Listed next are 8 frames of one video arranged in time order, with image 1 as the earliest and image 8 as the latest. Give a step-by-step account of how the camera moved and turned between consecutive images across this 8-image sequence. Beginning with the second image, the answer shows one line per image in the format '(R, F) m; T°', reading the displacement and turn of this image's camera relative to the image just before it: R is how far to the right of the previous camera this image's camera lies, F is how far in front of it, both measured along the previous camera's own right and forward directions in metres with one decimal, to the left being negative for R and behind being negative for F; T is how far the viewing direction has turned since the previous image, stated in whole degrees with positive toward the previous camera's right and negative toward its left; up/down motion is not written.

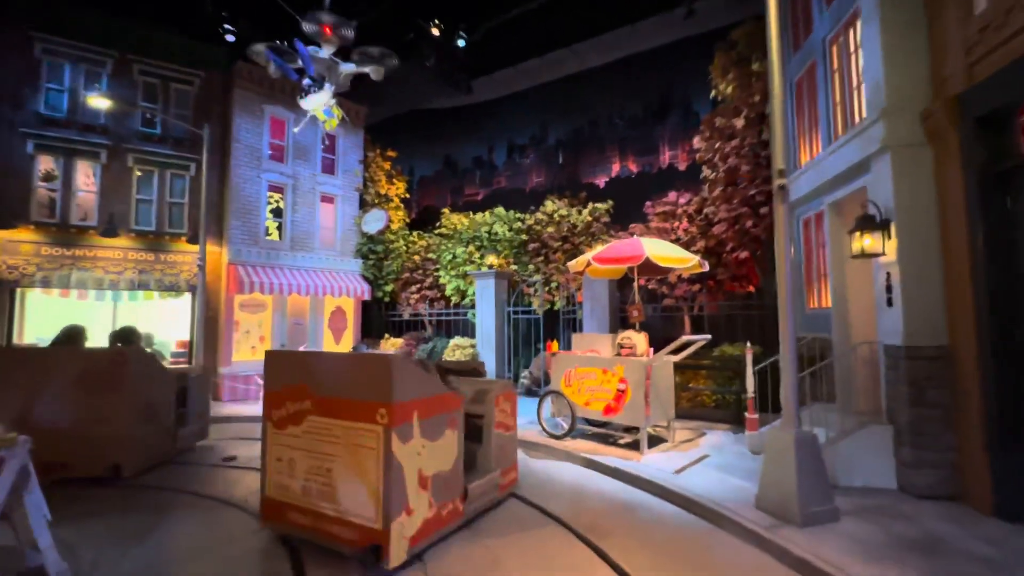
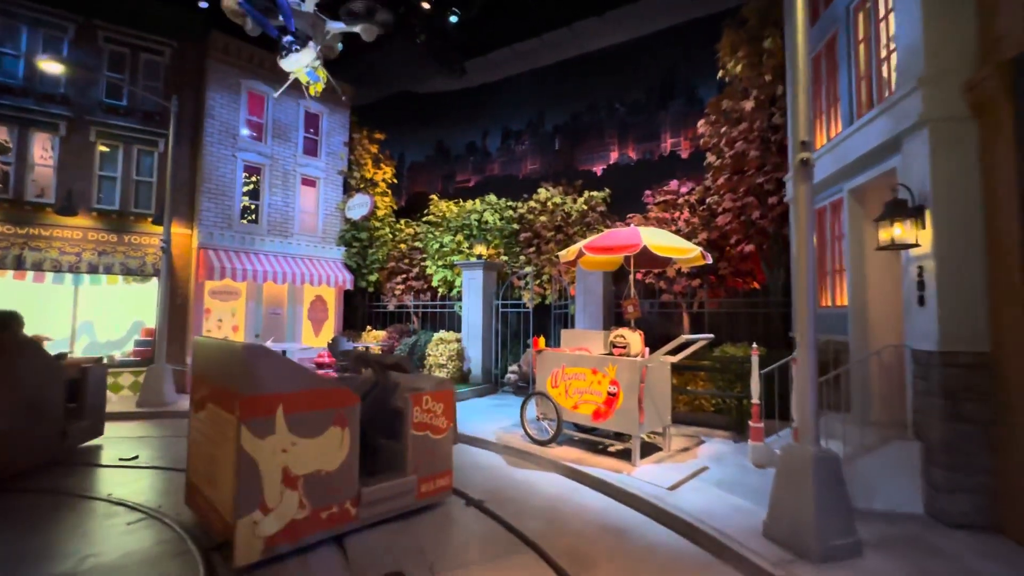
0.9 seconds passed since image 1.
(+0.3, +0.8) m; 0°
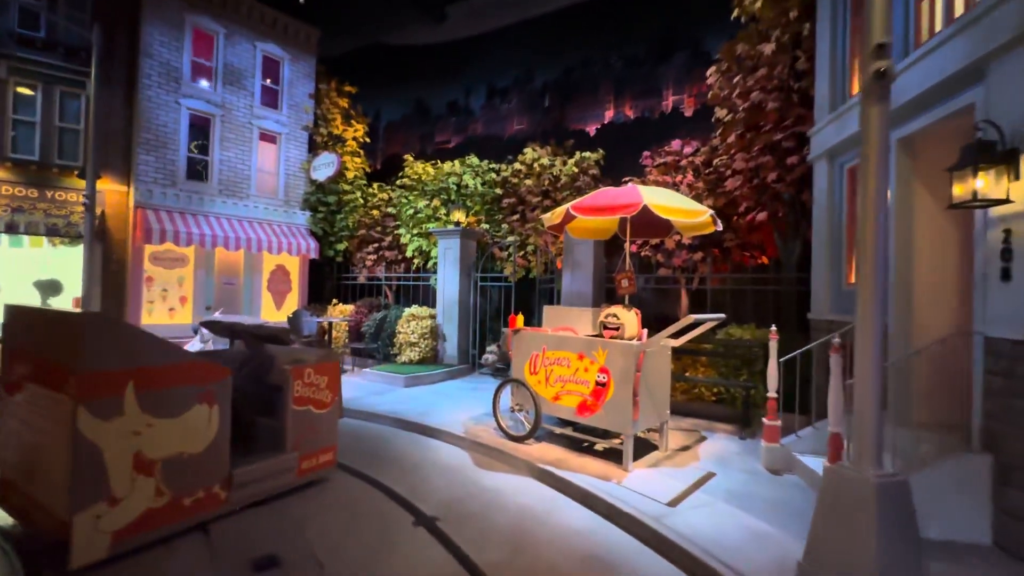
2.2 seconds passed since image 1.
(+0.3, +1.3) m; +1°
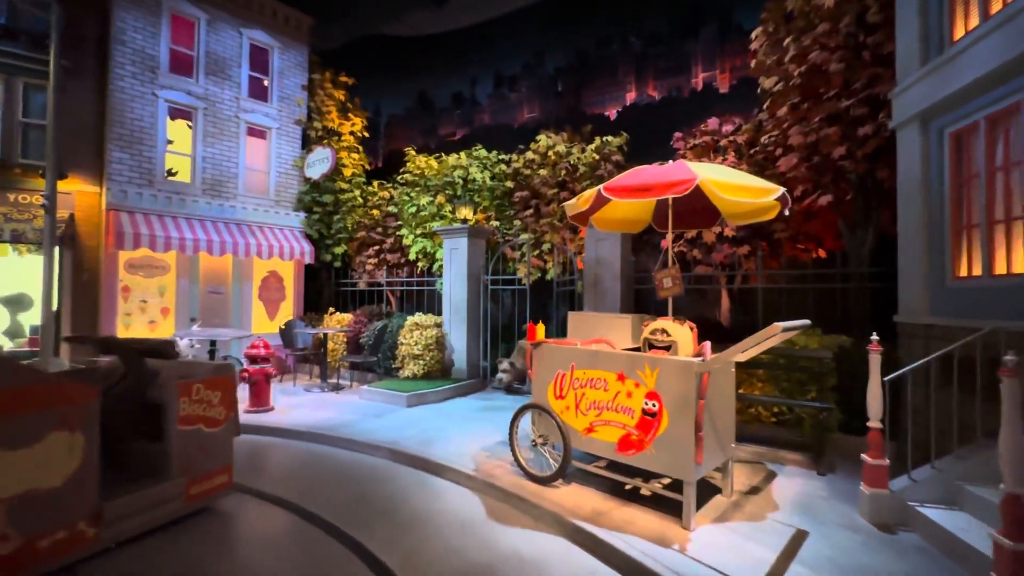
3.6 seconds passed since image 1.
(-0.1, +1.3) m; -1°
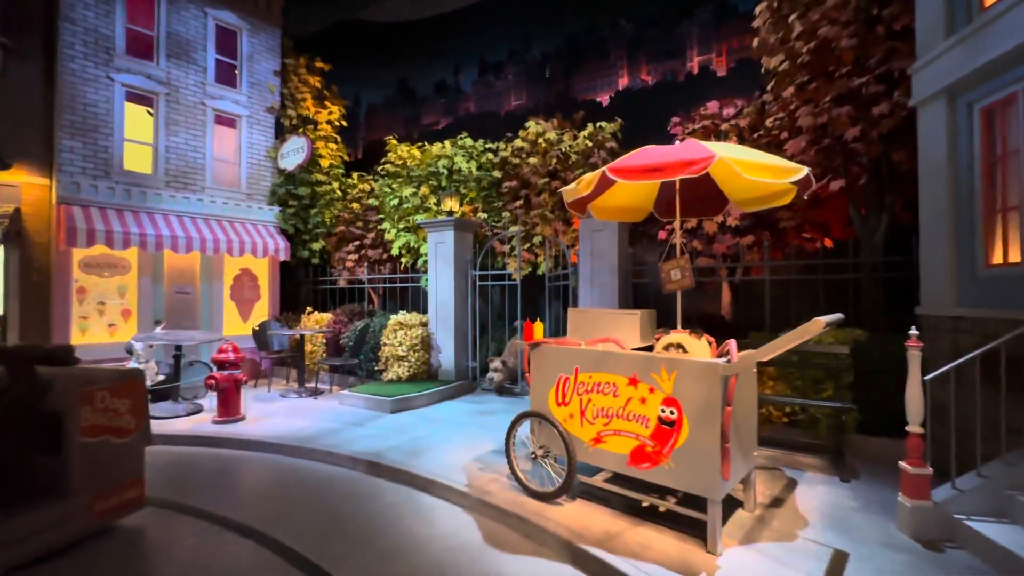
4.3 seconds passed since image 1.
(-0.1, +0.6) m; +2°
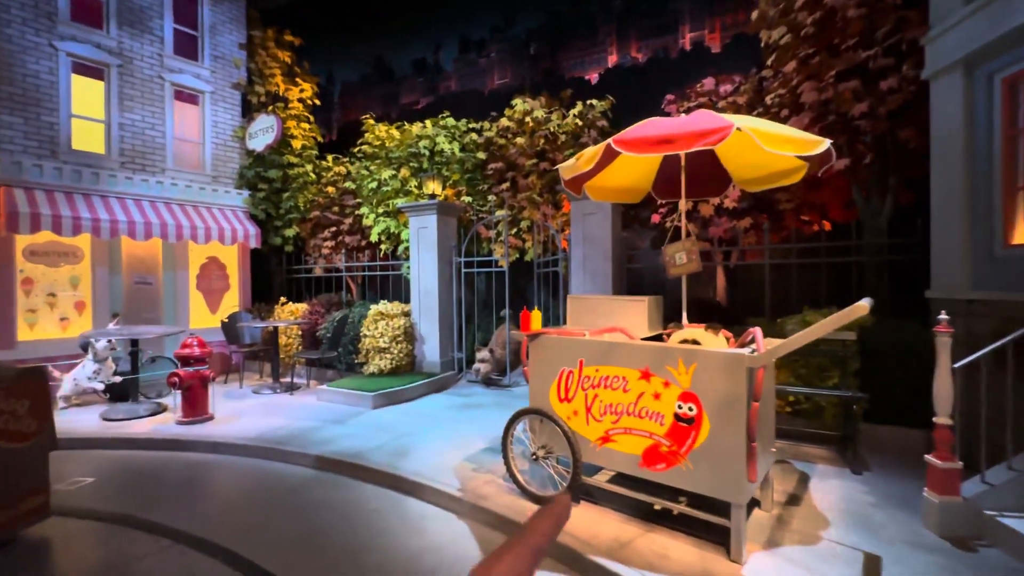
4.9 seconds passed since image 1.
(-0.2, +0.5) m; +3°
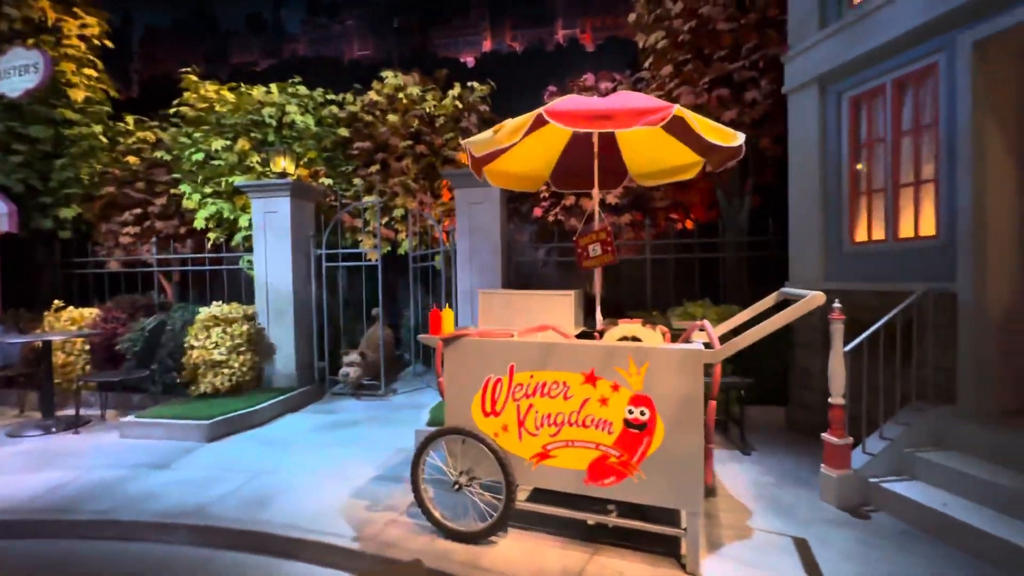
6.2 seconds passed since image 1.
(-0.5, +0.8) m; +19°
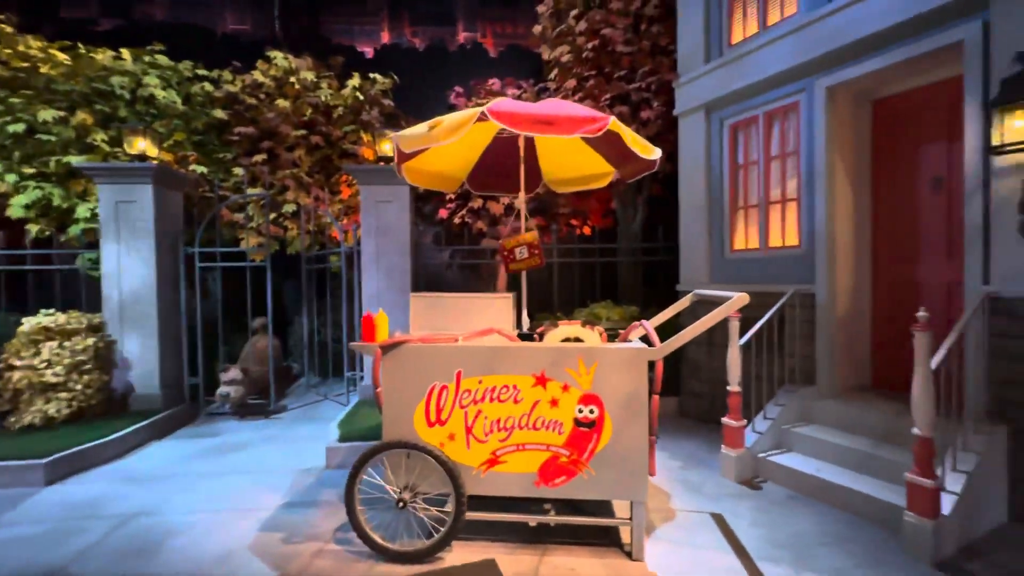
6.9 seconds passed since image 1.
(-0.5, +0.1) m; +15°
